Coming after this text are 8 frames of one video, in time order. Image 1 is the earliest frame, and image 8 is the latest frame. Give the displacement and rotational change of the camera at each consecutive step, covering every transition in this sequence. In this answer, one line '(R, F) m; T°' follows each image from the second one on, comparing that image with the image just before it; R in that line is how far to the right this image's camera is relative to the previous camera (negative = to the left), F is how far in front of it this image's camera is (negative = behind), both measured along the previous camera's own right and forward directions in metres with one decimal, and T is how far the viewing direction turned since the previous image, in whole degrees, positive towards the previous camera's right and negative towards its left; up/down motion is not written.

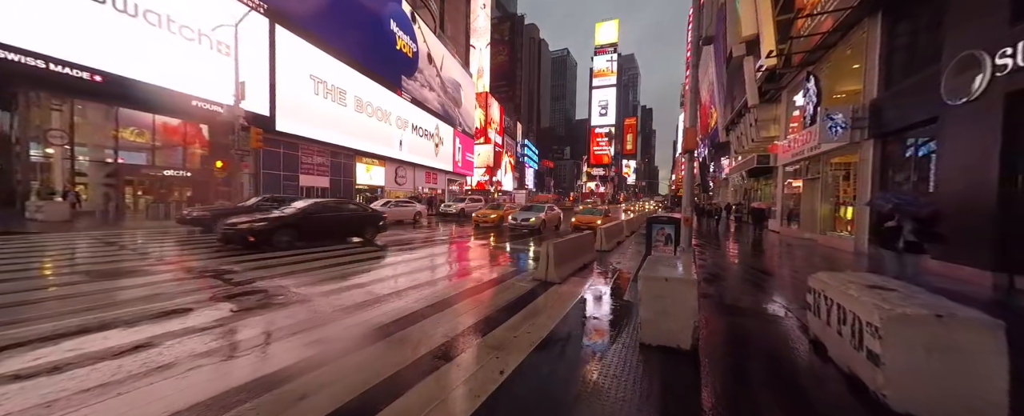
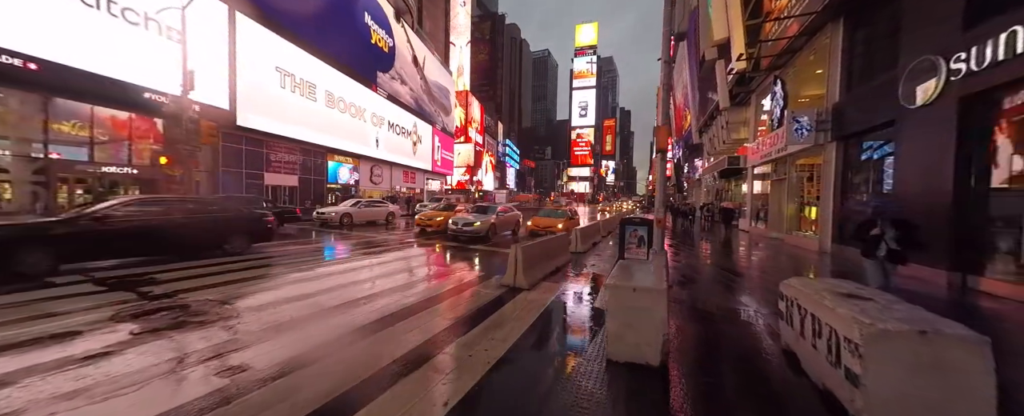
(+0.3, +0.4) m; +3°
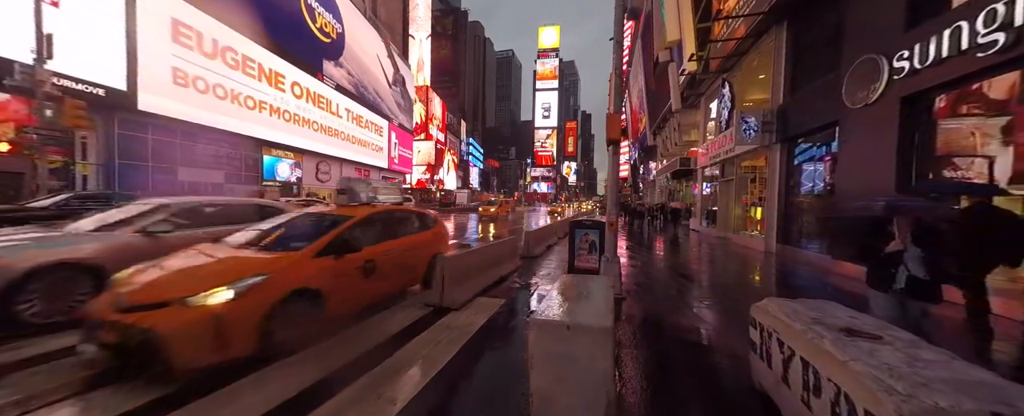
(+0.6, +1.0) m; +7°
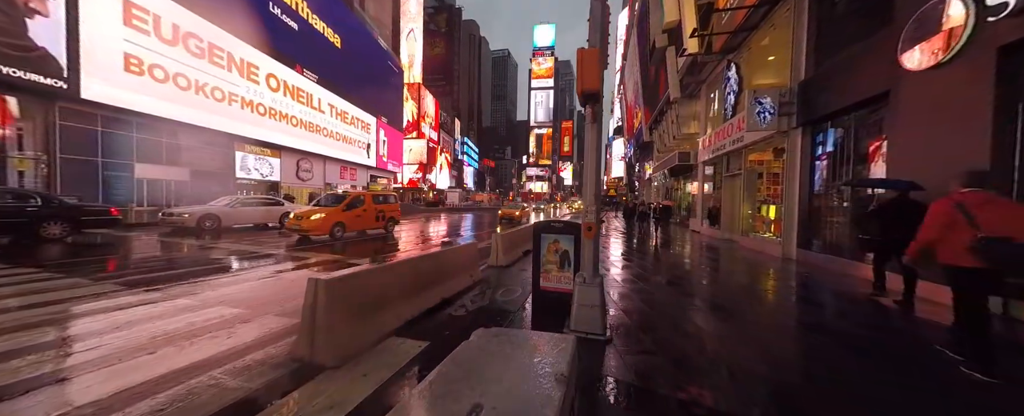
(+0.8, +1.9) m; +1°
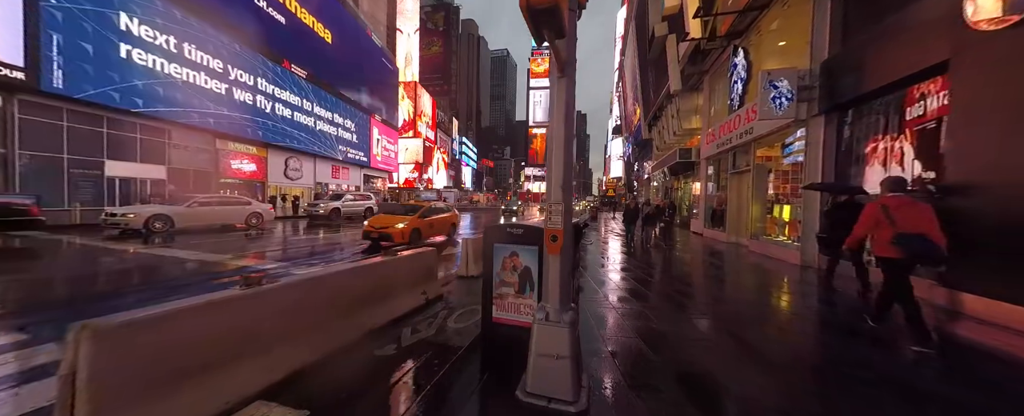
(+0.6, +1.3) m; 0°
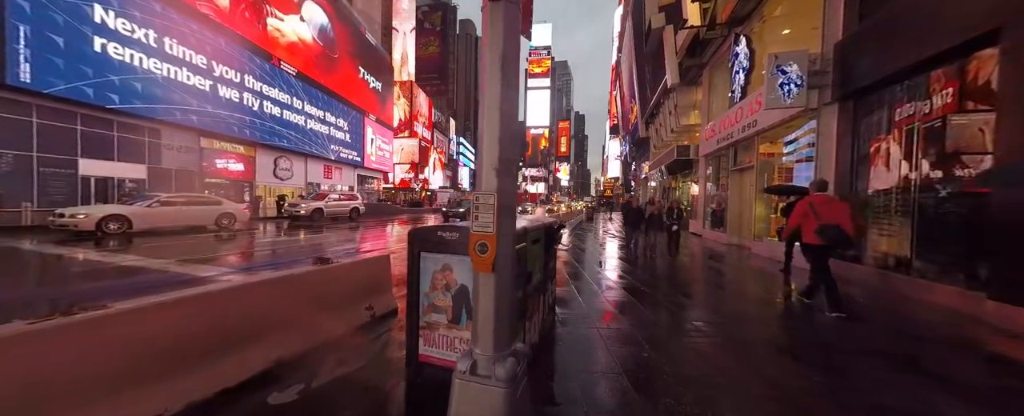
(+0.5, +0.9) m; 0°
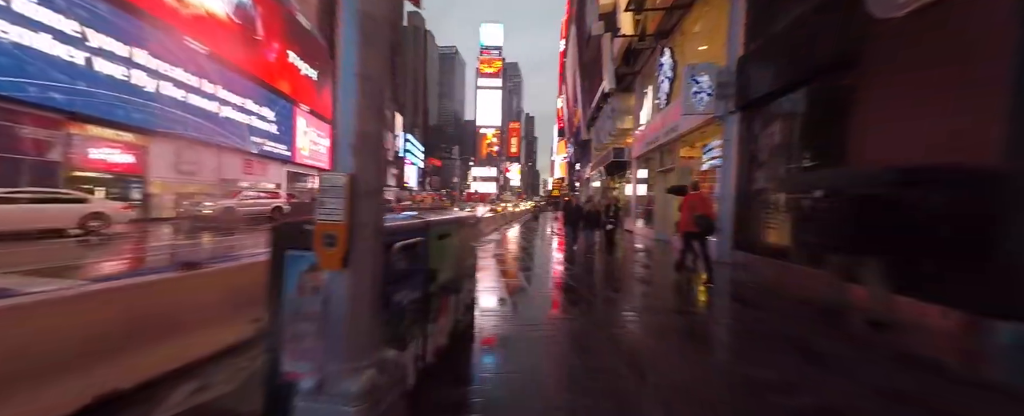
(+0.4, +0.1) m; +9°
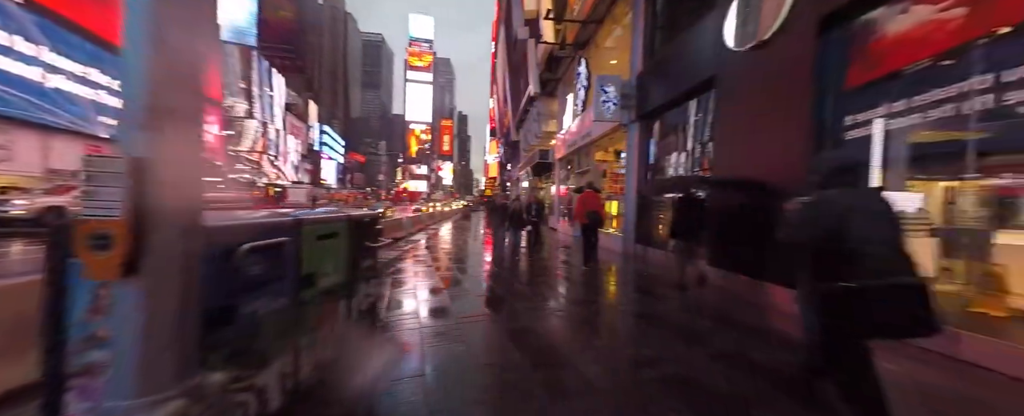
(+0.3, 0.0) m; +12°
